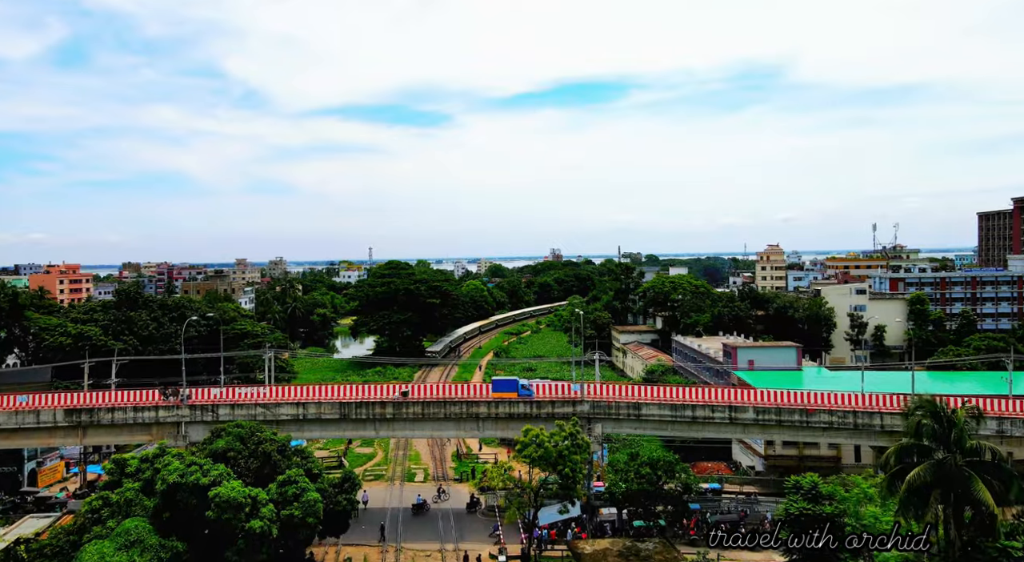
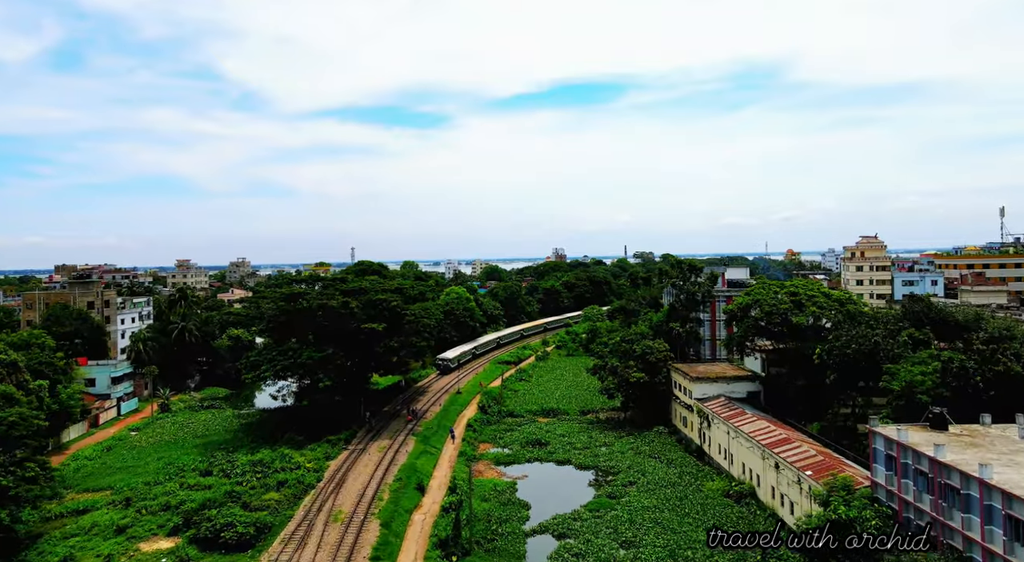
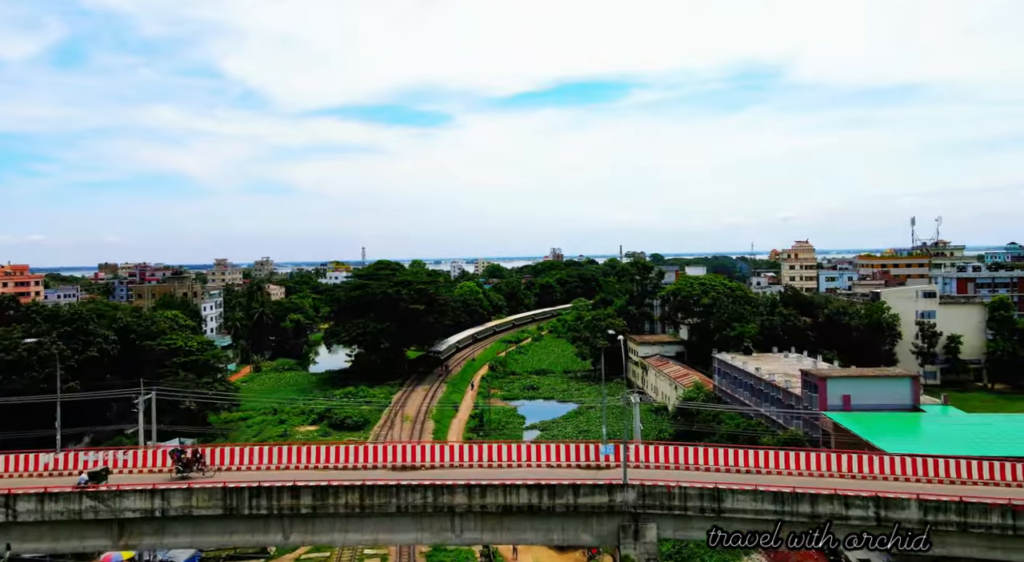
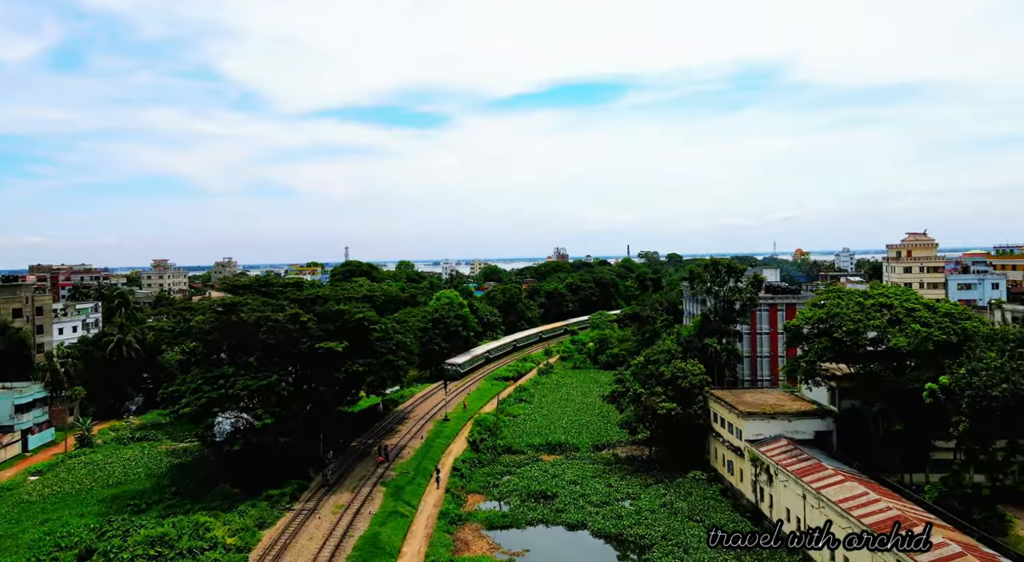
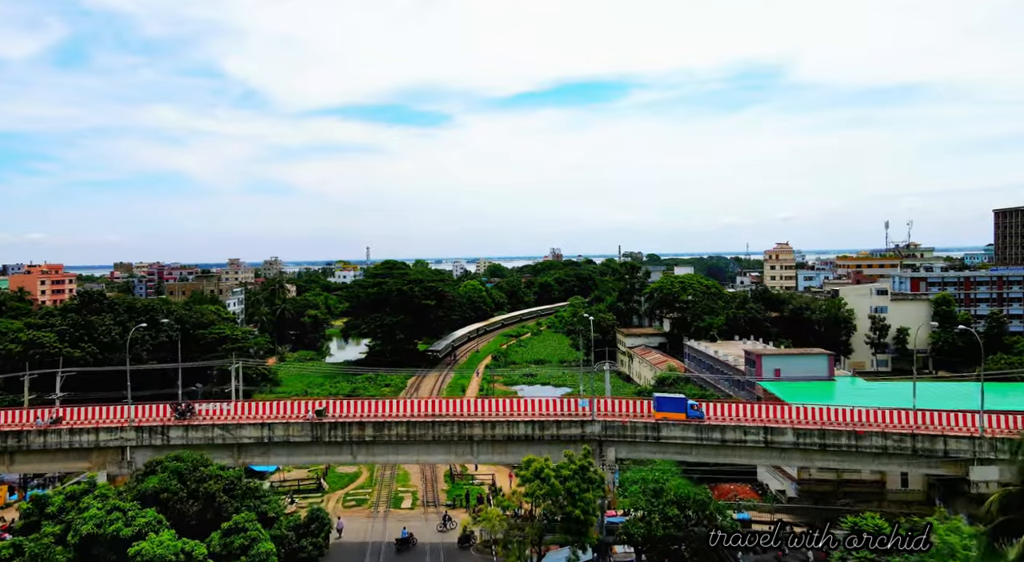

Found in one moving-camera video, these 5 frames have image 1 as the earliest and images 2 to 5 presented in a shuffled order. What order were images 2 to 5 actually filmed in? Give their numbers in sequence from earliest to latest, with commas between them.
5, 3, 2, 4
